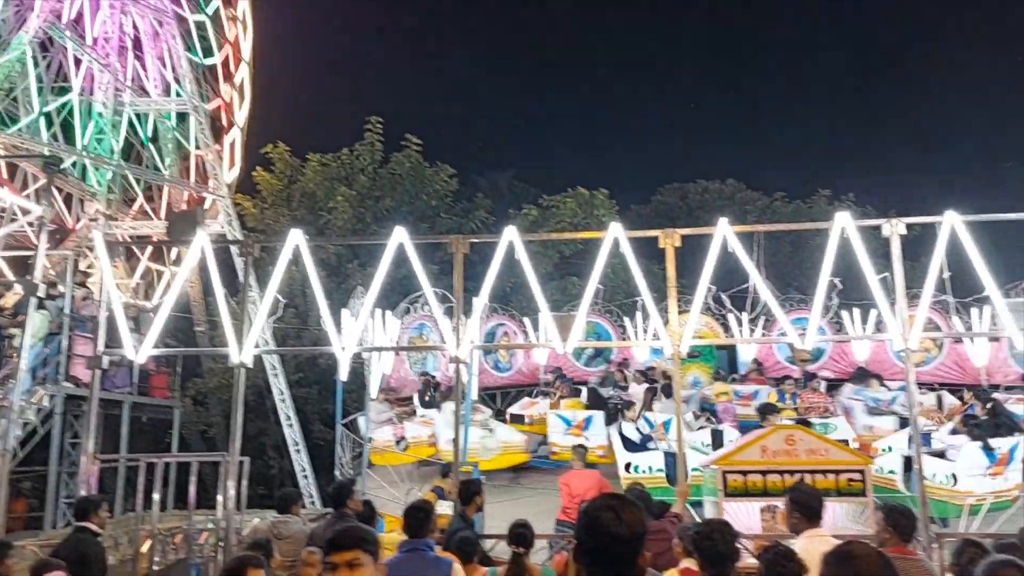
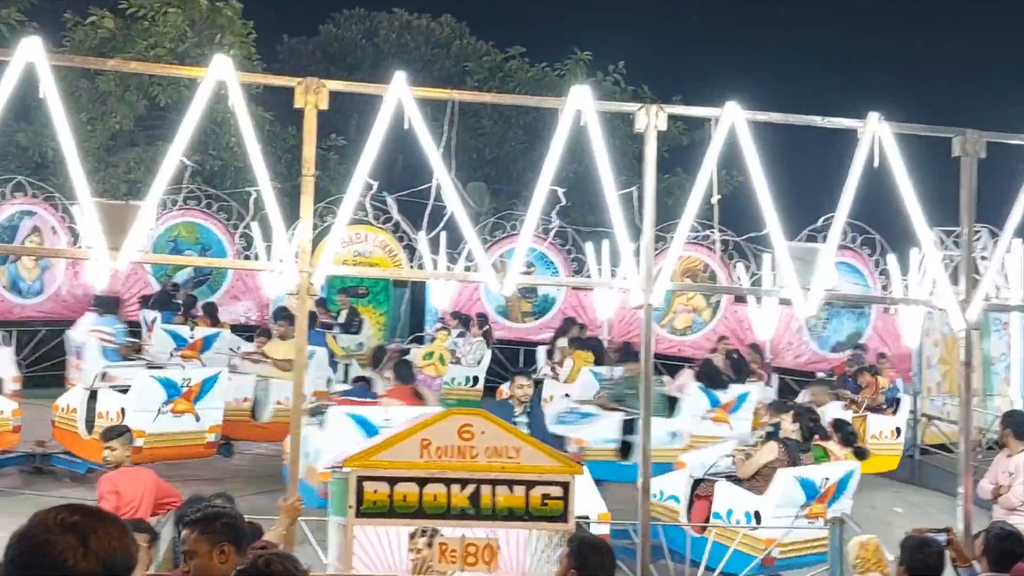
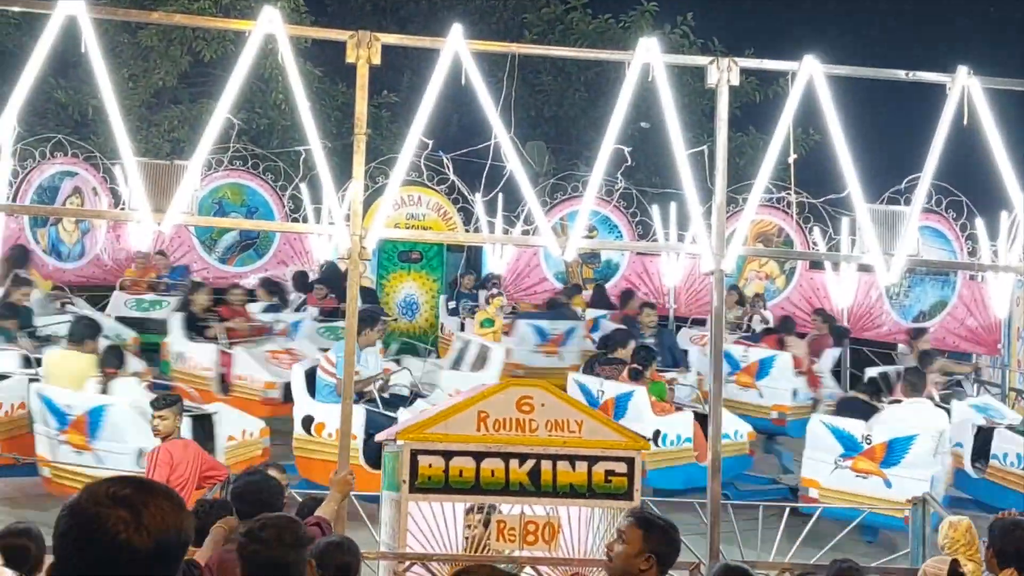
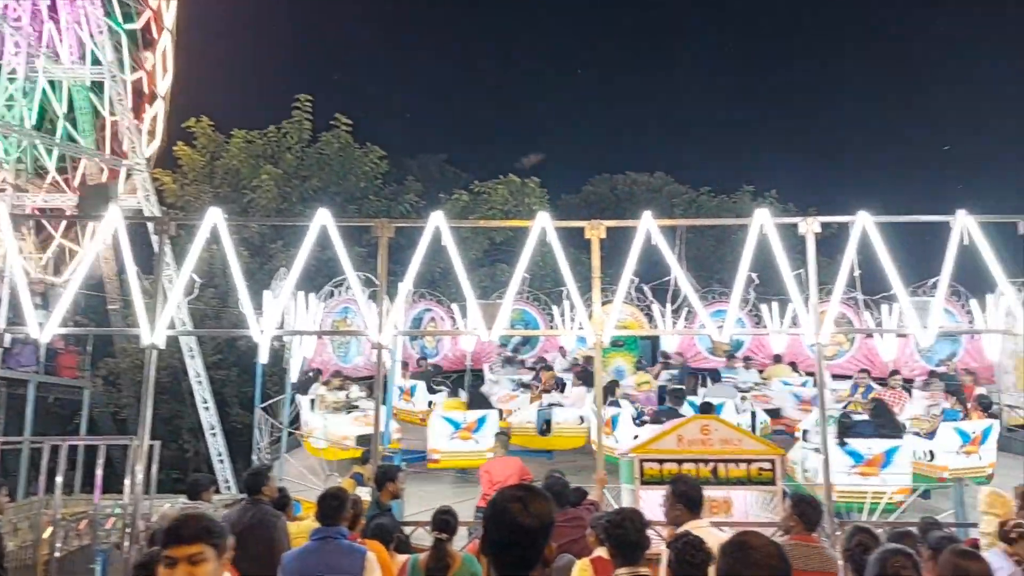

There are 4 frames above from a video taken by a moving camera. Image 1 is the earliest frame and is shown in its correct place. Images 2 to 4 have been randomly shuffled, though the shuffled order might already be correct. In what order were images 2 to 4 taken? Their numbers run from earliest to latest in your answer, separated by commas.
4, 2, 3
